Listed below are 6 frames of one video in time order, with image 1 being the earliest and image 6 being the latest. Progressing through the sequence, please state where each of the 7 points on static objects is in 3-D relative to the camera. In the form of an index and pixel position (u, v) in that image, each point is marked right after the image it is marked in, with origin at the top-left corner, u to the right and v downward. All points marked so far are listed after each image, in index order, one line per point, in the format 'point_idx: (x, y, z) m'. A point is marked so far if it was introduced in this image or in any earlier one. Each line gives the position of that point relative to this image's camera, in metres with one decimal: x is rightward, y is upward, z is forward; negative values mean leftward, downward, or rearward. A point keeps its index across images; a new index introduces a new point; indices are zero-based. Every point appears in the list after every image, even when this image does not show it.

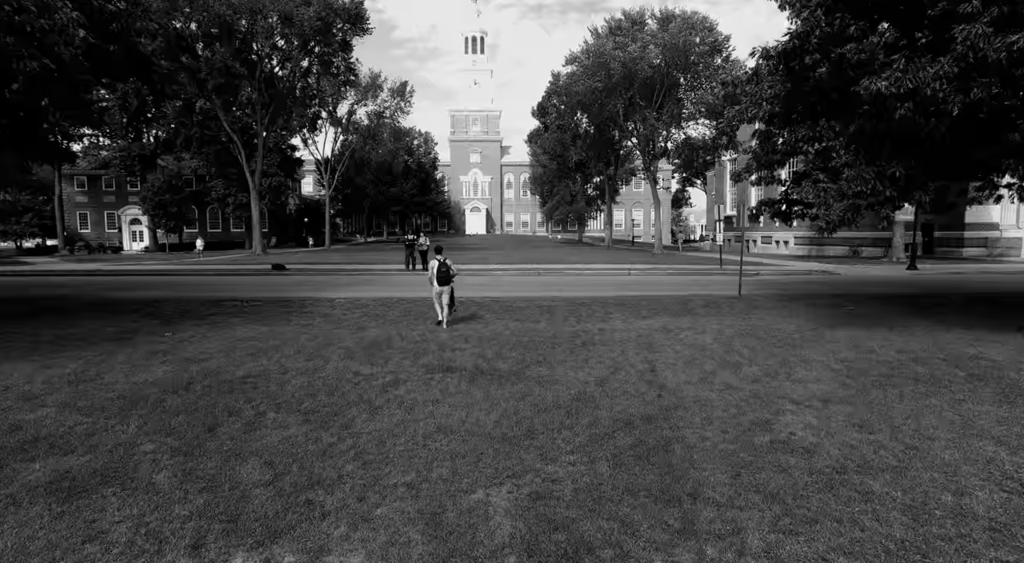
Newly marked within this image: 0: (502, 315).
0: (-0.2, -0.7, +11.5) m
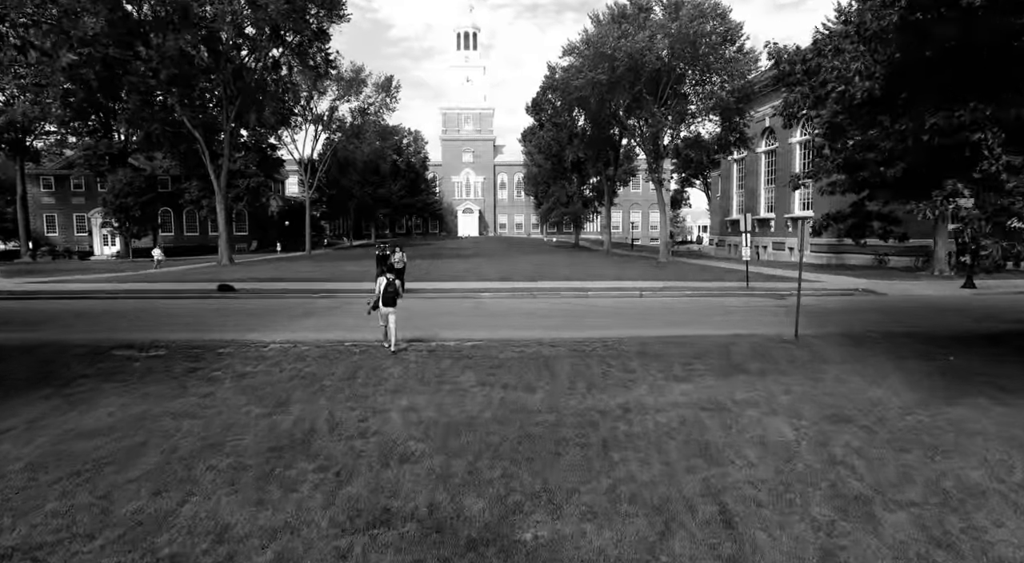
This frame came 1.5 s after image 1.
0: (-0.4, -1.3, +8.4) m
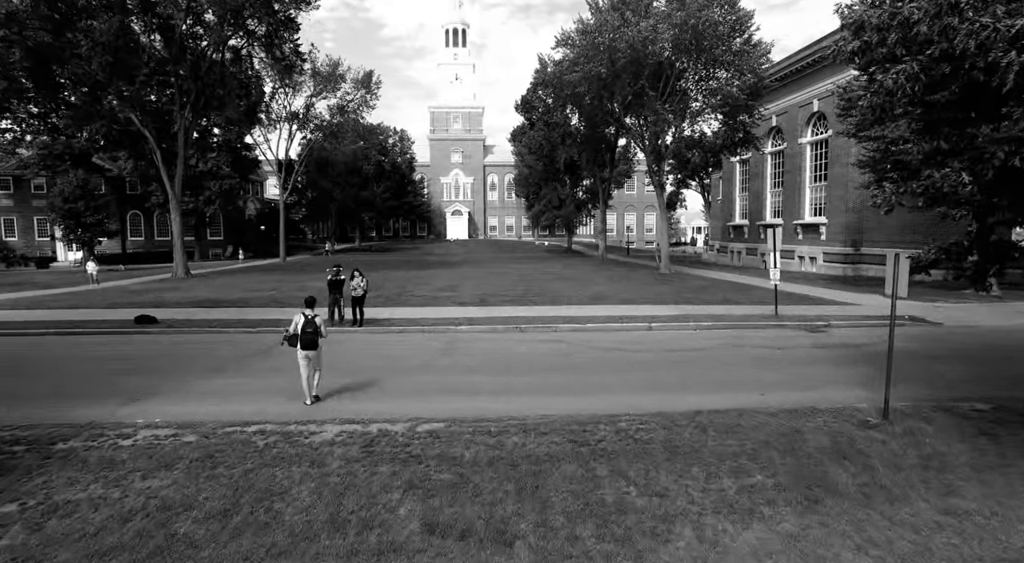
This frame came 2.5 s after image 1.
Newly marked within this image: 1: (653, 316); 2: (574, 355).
0: (-0.7, -2.0, +5.4) m
1: (+3.8, -1.0, +15.9) m
2: (+1.2, -1.4, +11.6) m
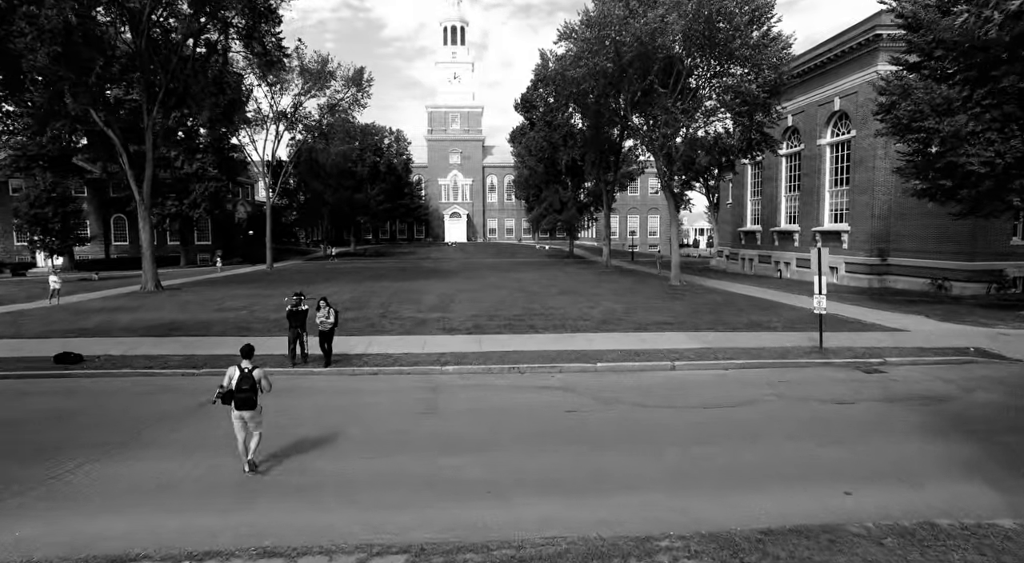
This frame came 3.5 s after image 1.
0: (-0.8, -2.7, +3.0) m
1: (+3.7, -1.6, +13.5) m
2: (+1.1, -2.1, +9.2) m
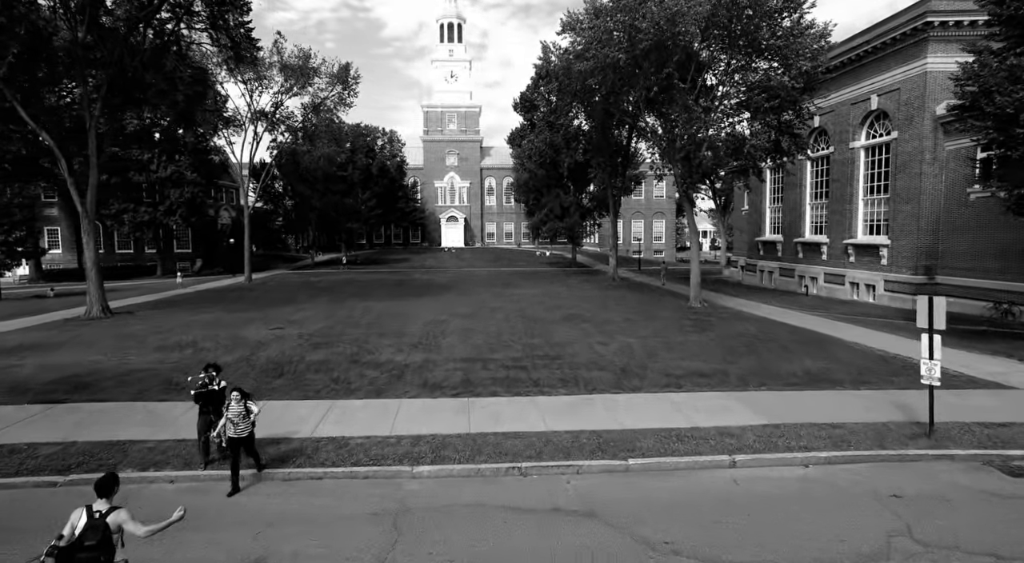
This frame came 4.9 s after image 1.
0: (-0.8, -3.6, -0.4) m
1: (+3.7, -2.5, +10.1) m
2: (+1.1, -3.0, +5.8) m
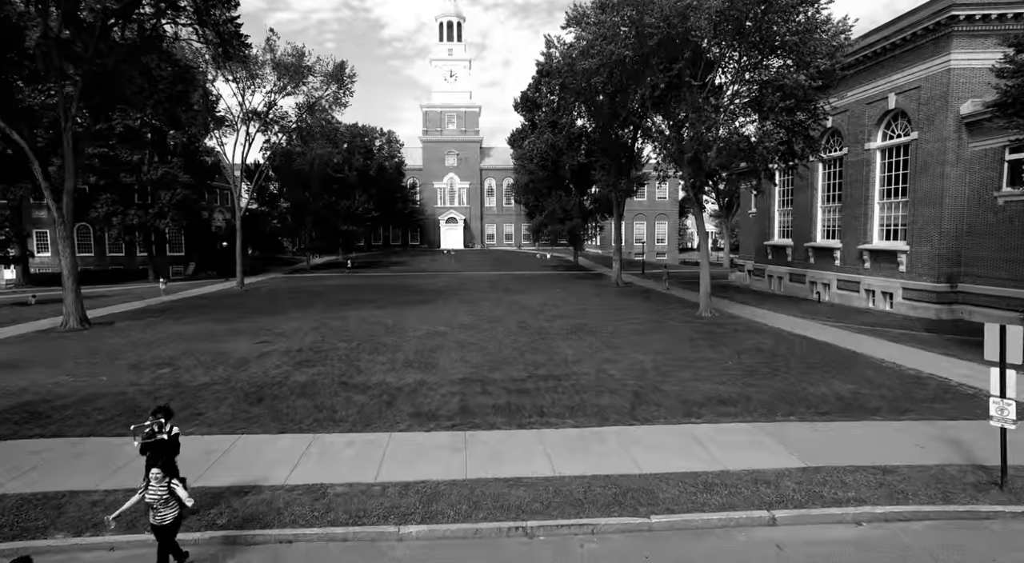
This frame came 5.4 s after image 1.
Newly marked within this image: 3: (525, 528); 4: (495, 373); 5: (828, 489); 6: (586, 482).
0: (-0.8, -4.0, -1.7) m
1: (+3.8, -2.9, +8.8) m
2: (+1.2, -3.4, +4.5) m
3: (+0.2, -3.1, +7.5) m
4: (-0.5, -2.4, +15.1) m
5: (+4.5, -2.9, +8.4) m
6: (+1.1, -2.9, +8.7) m
